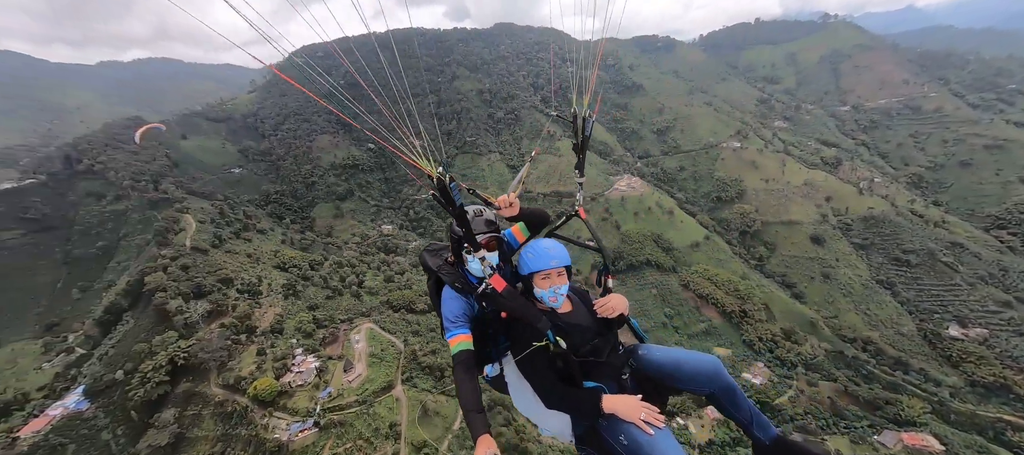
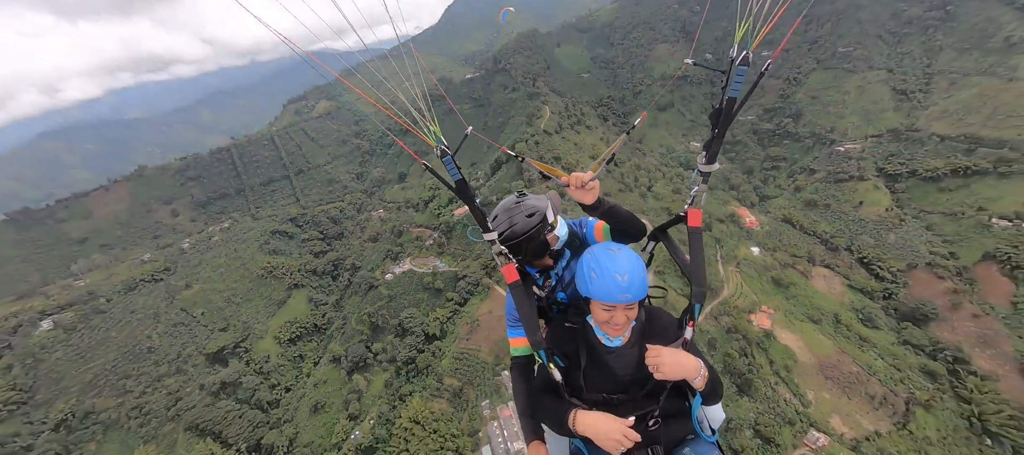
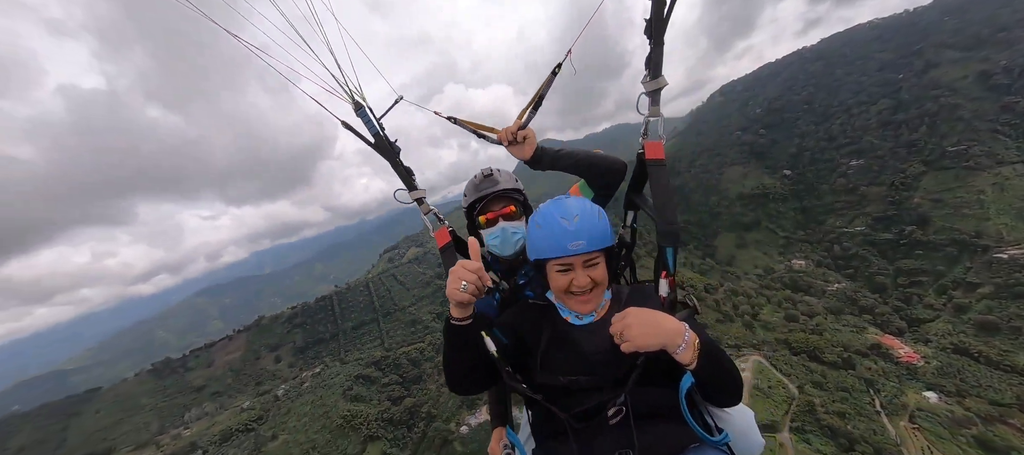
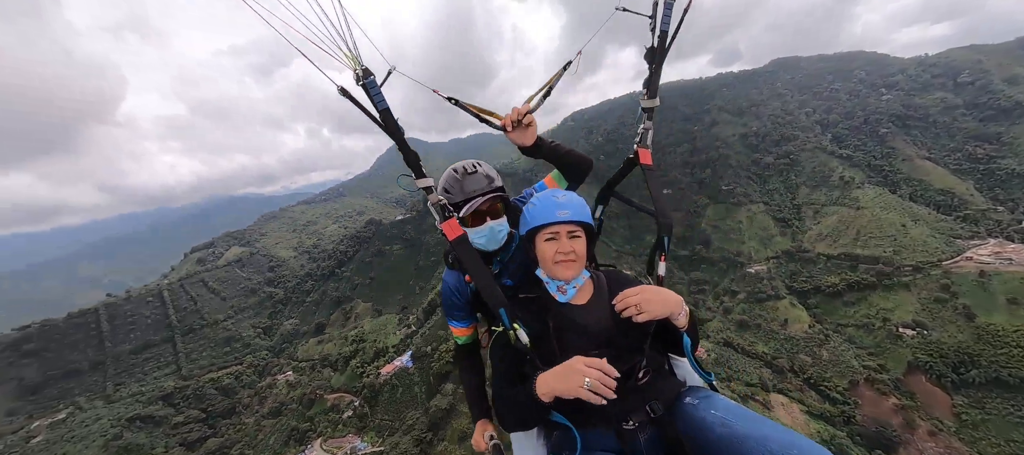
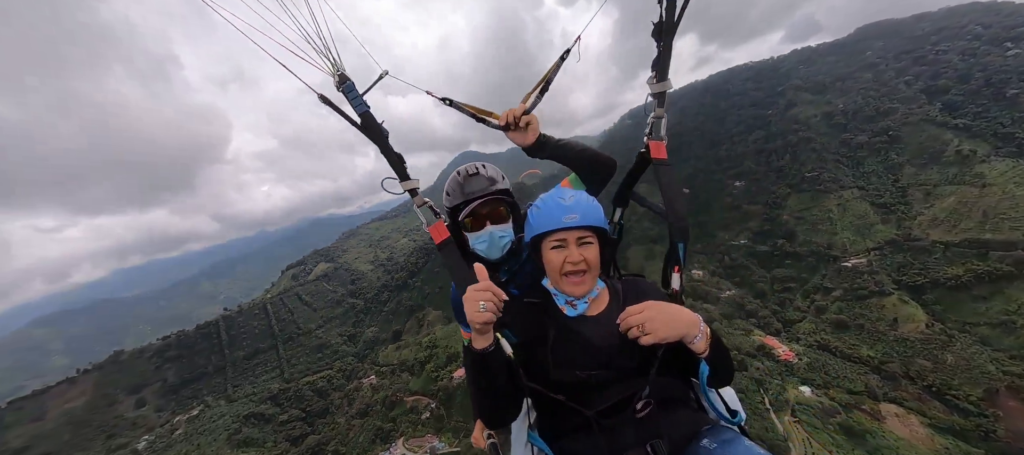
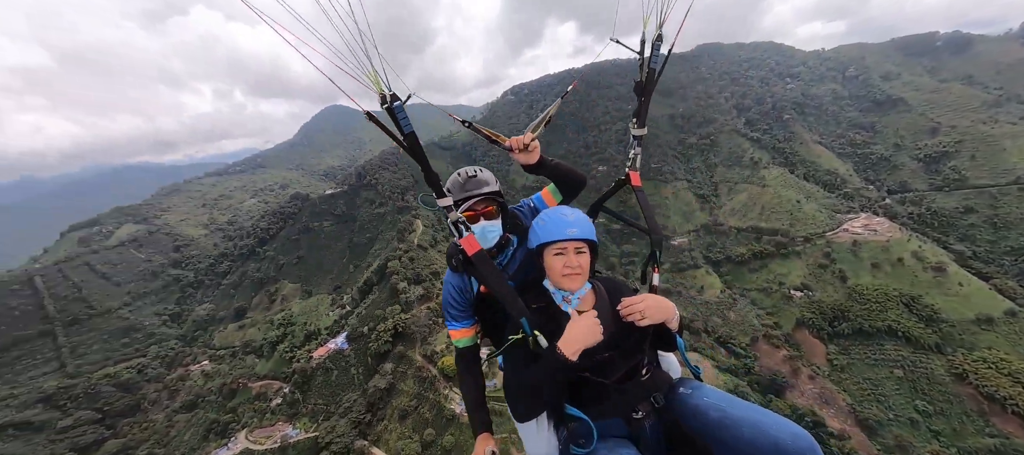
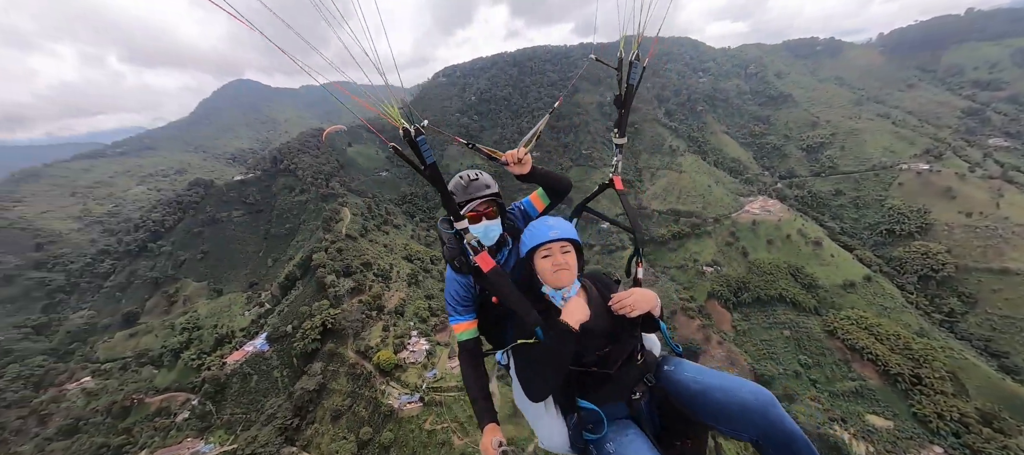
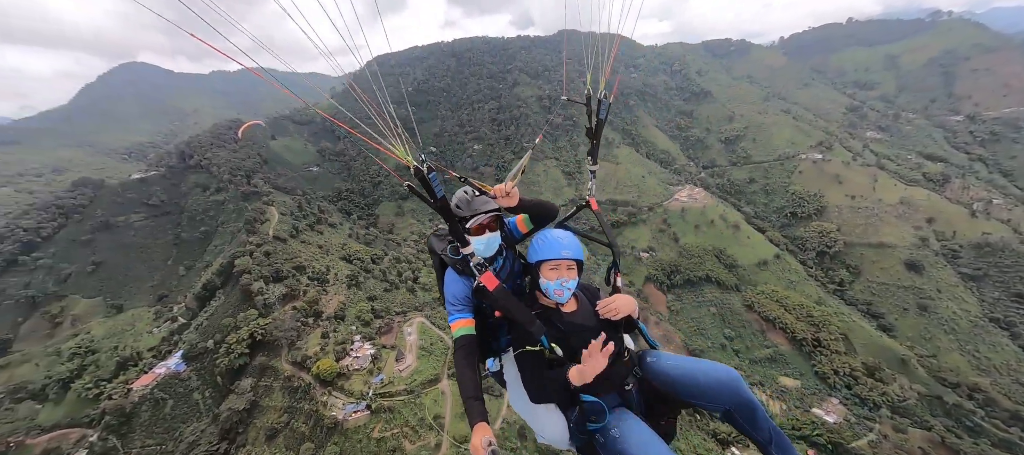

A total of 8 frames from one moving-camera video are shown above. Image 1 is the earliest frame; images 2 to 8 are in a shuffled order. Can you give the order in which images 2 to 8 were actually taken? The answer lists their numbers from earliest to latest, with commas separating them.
8, 7, 6, 4, 5, 3, 2
